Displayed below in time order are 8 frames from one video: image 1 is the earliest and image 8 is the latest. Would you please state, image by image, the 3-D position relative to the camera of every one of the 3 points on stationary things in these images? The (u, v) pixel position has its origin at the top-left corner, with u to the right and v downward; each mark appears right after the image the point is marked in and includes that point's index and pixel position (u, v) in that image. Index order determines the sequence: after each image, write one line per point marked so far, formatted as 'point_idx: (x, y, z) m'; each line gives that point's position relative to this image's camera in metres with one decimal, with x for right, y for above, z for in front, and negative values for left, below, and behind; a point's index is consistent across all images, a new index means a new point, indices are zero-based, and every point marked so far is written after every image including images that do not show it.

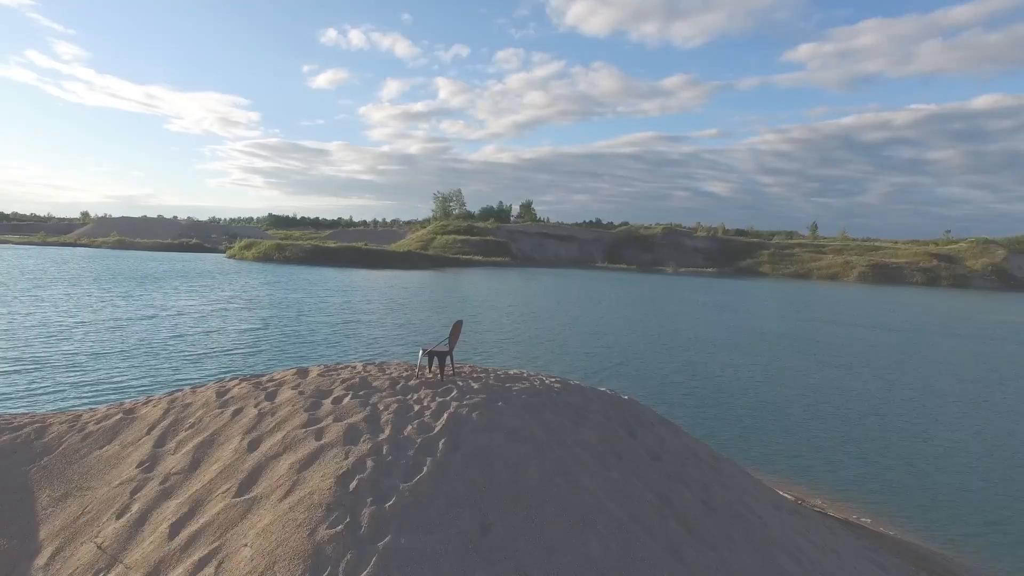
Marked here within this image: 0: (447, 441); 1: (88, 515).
0: (-0.6, -1.3, +5.5) m
1: (-3.6, -1.9, +5.5) m
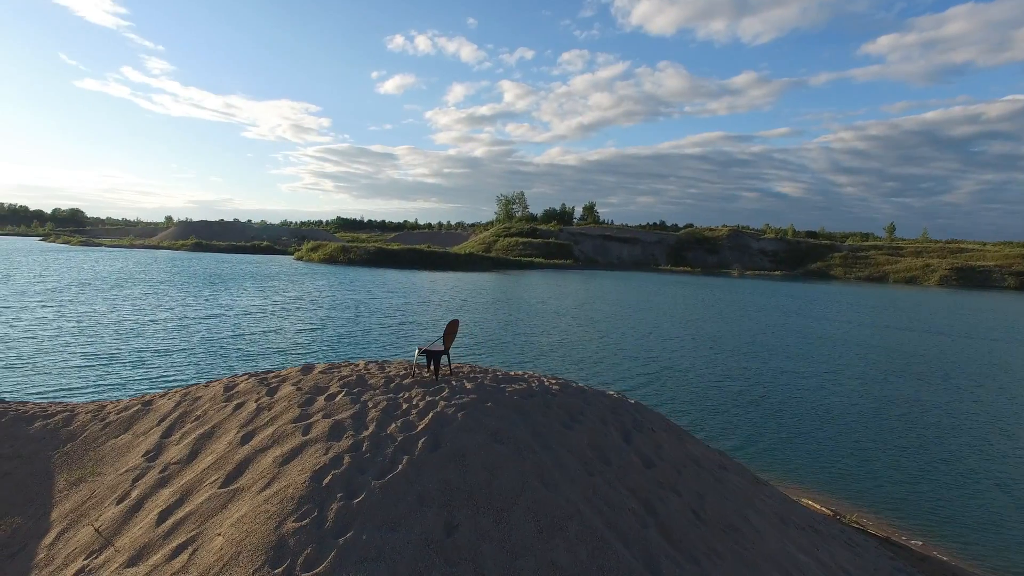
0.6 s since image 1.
0: (-0.7, -1.3, +5.5) m
1: (-3.8, -1.9, +5.8) m
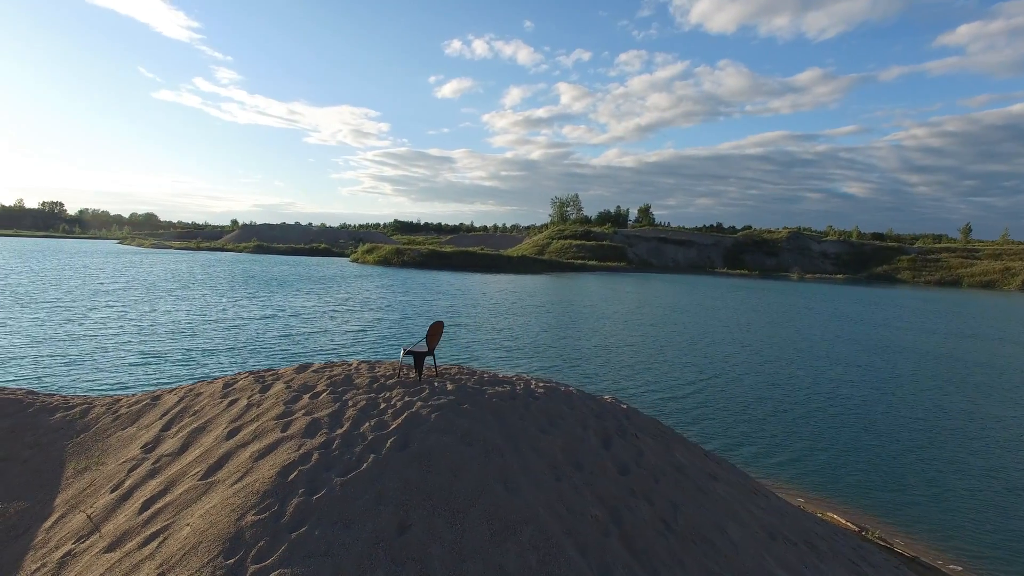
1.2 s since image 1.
0: (-1.0, -1.3, +5.6) m
1: (-4.0, -1.9, +6.2) m
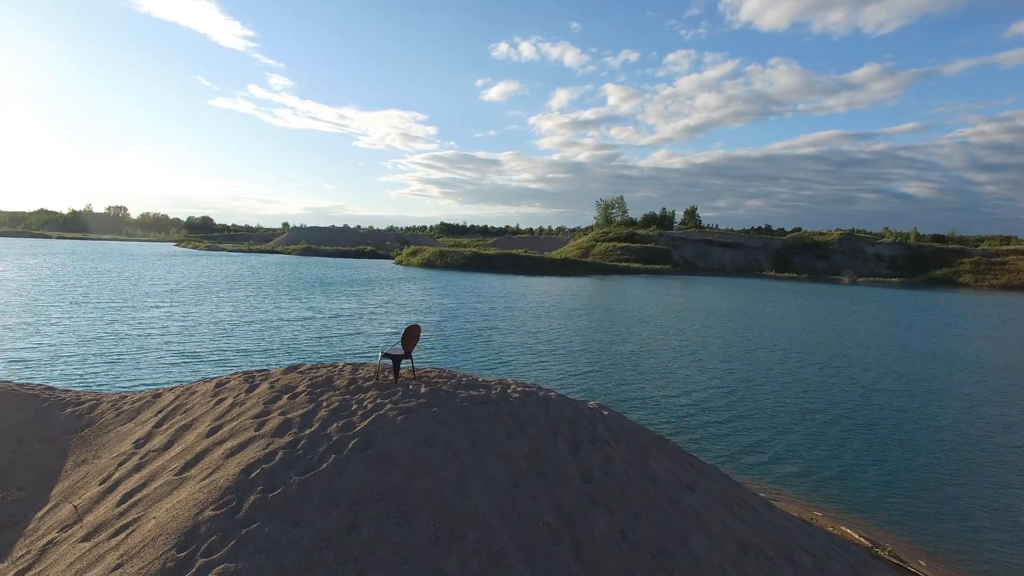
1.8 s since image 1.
0: (-1.3, -1.3, +5.7) m
1: (-4.3, -1.9, +6.5) m
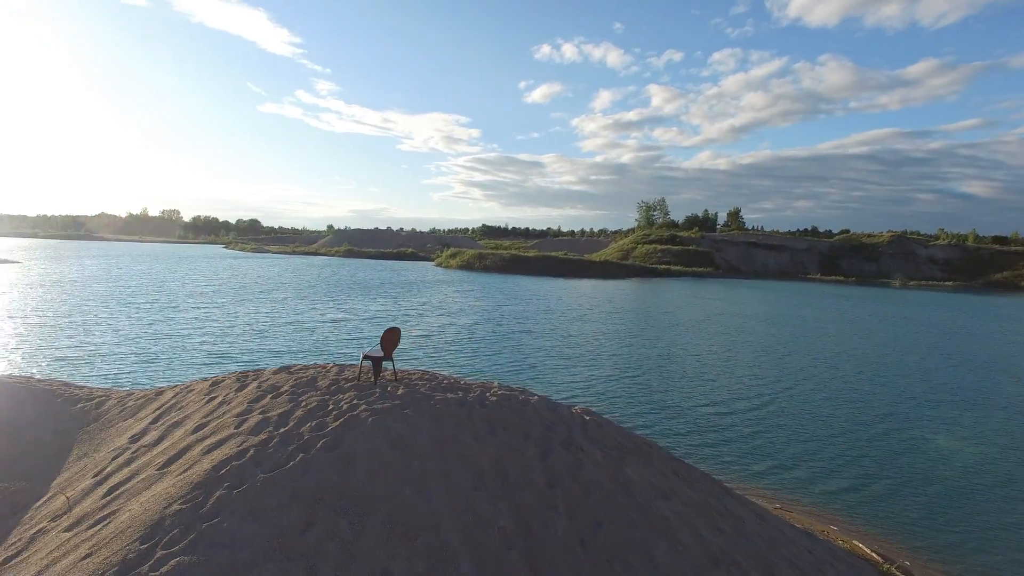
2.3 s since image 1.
0: (-1.6, -1.4, +5.8) m
1: (-4.5, -1.9, +6.9) m
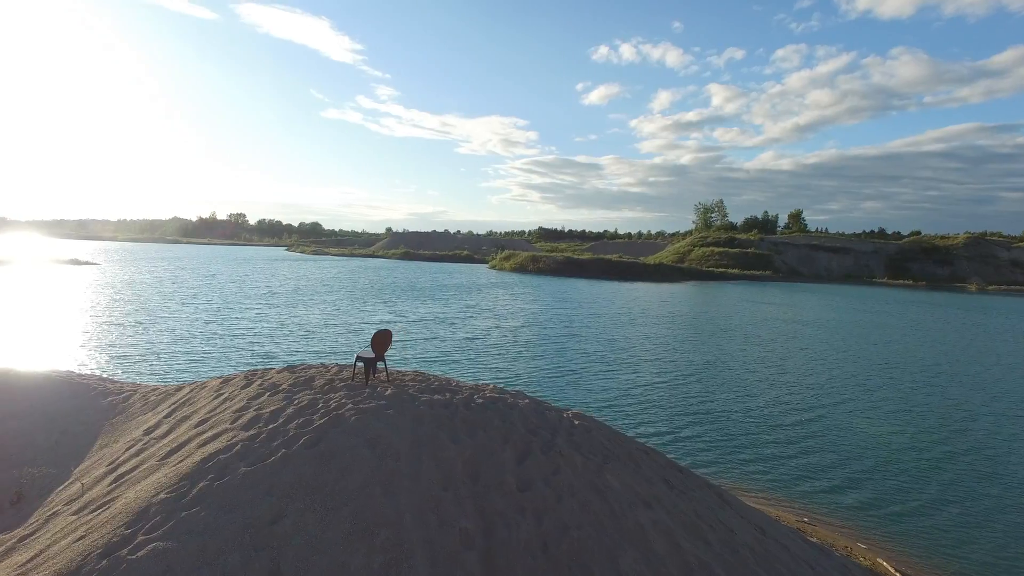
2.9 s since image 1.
0: (-1.9, -1.4, +6.0) m
1: (-4.6, -1.9, +7.3) m
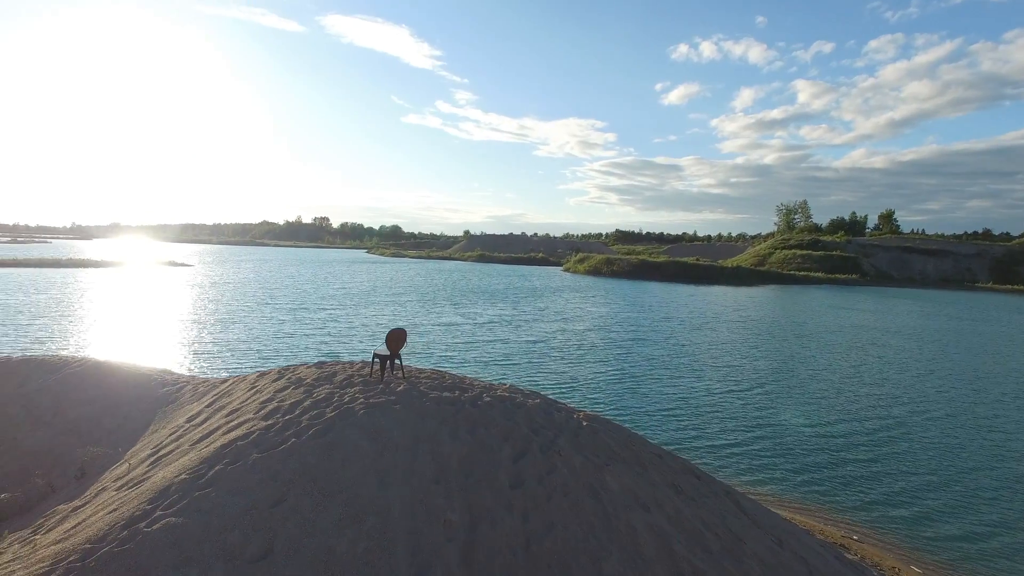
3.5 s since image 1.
0: (-1.9, -1.4, +6.4) m
1: (-4.5, -1.9, +8.0) m
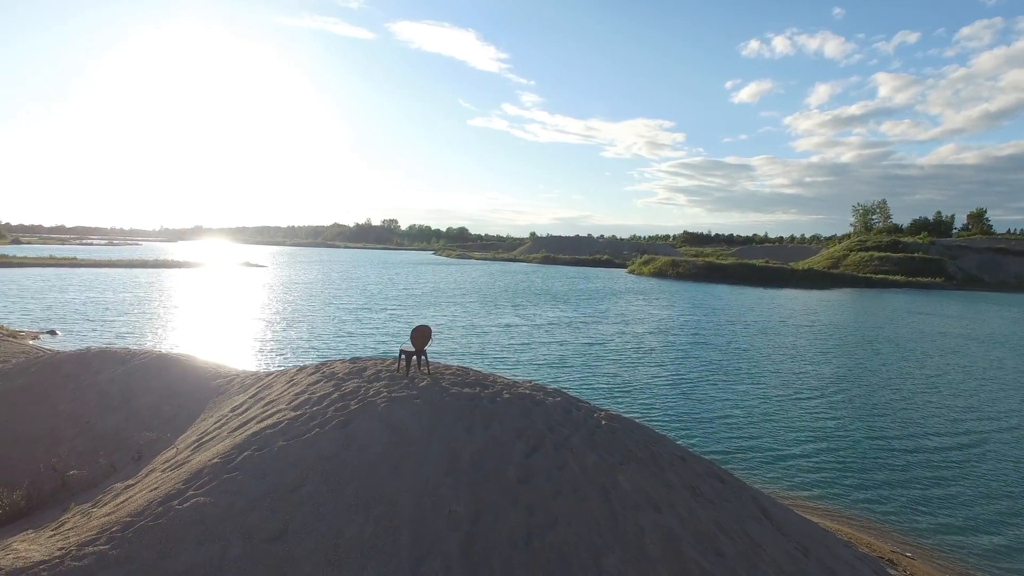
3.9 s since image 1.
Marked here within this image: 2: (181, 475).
0: (-1.7, -1.4, +6.7) m
1: (-4.2, -1.9, +8.6) m
2: (-3.3, -1.9, +6.5) m
